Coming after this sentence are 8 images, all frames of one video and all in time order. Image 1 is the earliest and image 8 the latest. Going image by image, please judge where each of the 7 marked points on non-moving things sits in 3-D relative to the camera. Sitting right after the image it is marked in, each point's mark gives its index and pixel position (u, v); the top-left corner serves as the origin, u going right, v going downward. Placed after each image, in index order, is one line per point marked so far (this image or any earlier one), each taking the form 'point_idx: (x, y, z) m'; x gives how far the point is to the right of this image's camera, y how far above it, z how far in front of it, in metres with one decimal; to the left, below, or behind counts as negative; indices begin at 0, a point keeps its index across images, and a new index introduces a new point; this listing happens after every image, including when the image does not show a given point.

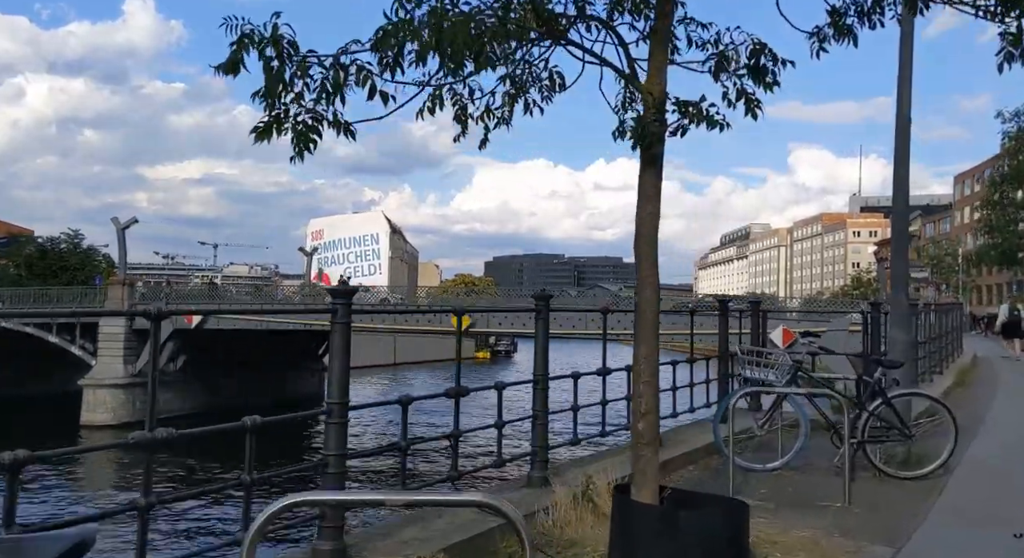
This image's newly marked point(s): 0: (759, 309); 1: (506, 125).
0: (+2.8, -0.3, +10.2) m
1: (0.0, +1.0, +5.9) m
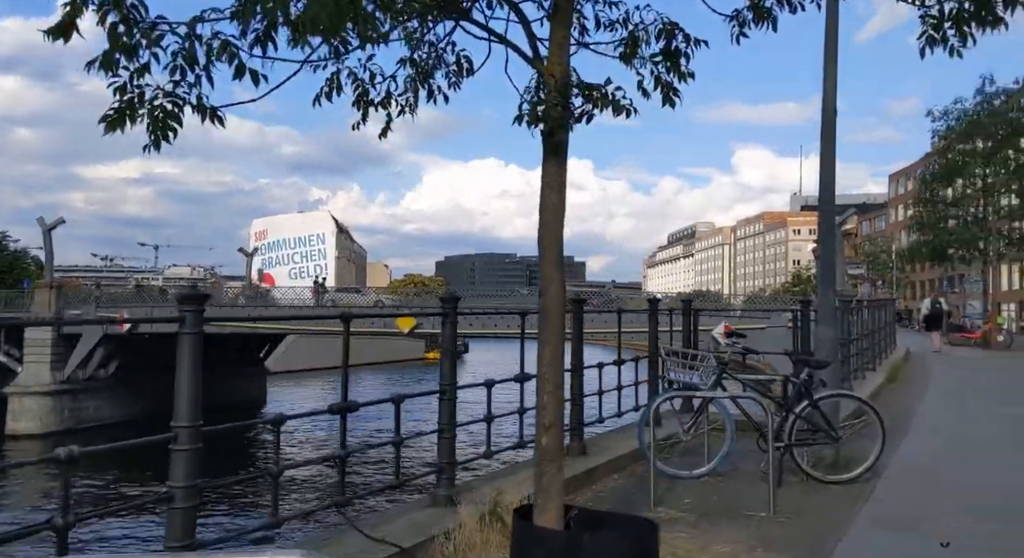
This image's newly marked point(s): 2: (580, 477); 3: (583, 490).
0: (+2.0, -0.3, +10.0) m
1: (-0.6, +1.0, +5.5) m
2: (+0.5, -1.4, +6.4) m
3: (+0.5, -1.5, +6.3) m
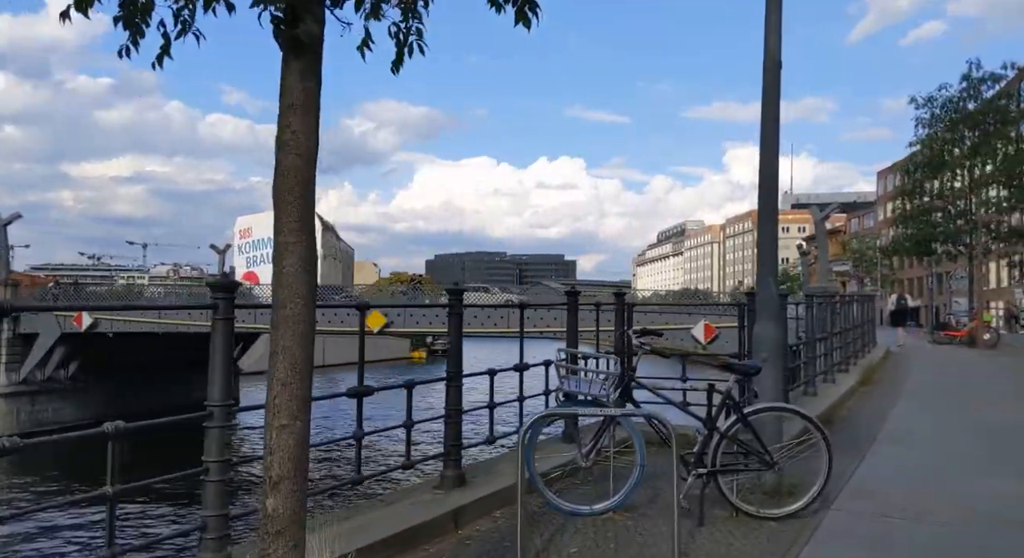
0: (+1.1, -0.2, +8.6) m
1: (-1.5, +1.1, +4.1) m
2: (-0.4, -1.3, +5.0) m
3: (-0.4, -1.4, +4.9) m
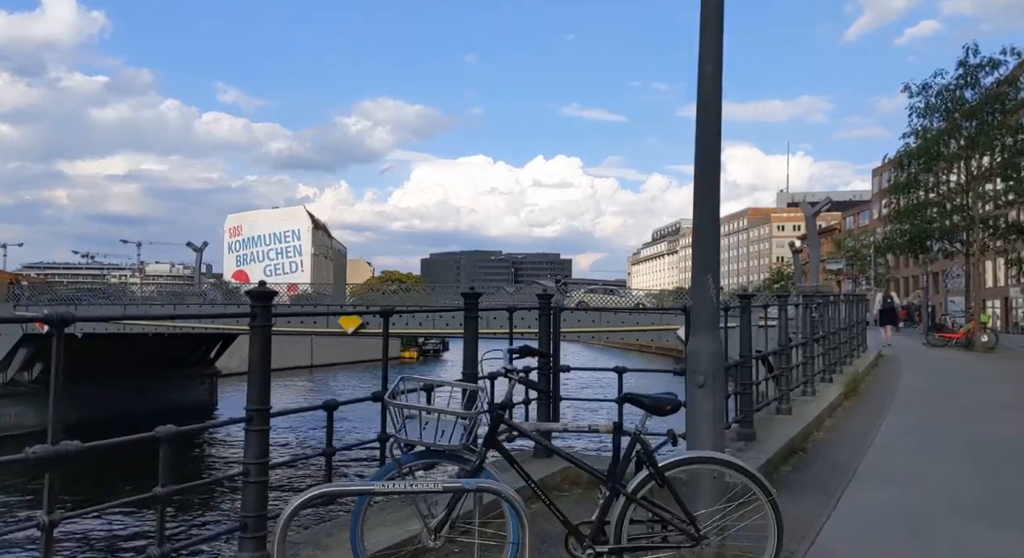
0: (+0.3, -0.2, +7.0) m
1: (-2.2, +1.1, +2.5) m
2: (-1.1, -1.3, +3.4) m
3: (-1.1, -1.4, +3.4) m
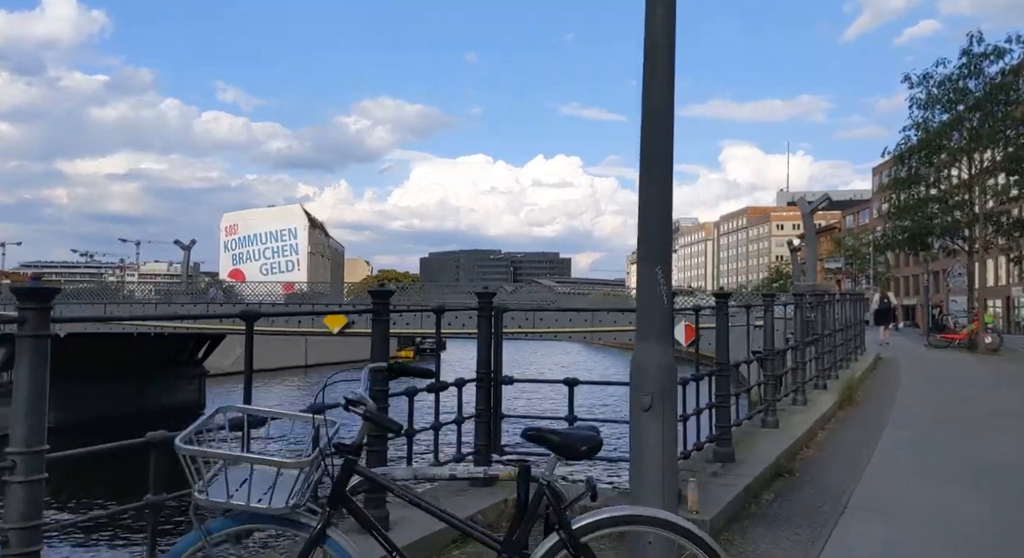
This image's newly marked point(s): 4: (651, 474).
0: (-0.1, -0.2, +6.0) m
1: (-2.7, +1.1, +1.5) m
2: (-1.6, -1.3, +2.4) m
3: (-1.6, -1.4, +2.3) m
4: (+0.6, -0.8, +3.9) m
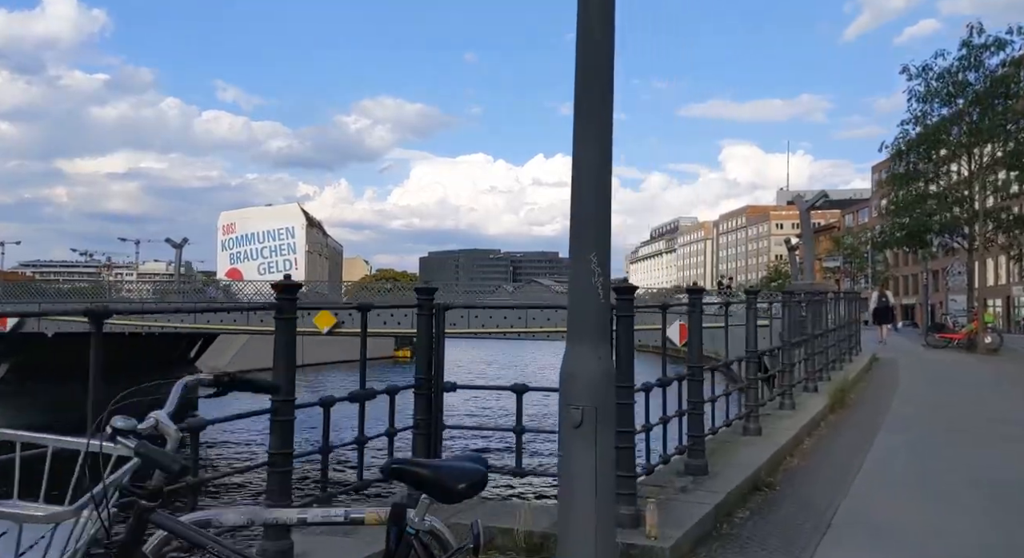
0: (-0.5, -0.2, +5.3) m
1: (-3.0, +1.2, +0.9) m
2: (-1.9, -1.3, +1.7) m
3: (-1.9, -1.3, +1.7) m
4: (+0.3, -0.8, +3.2) m
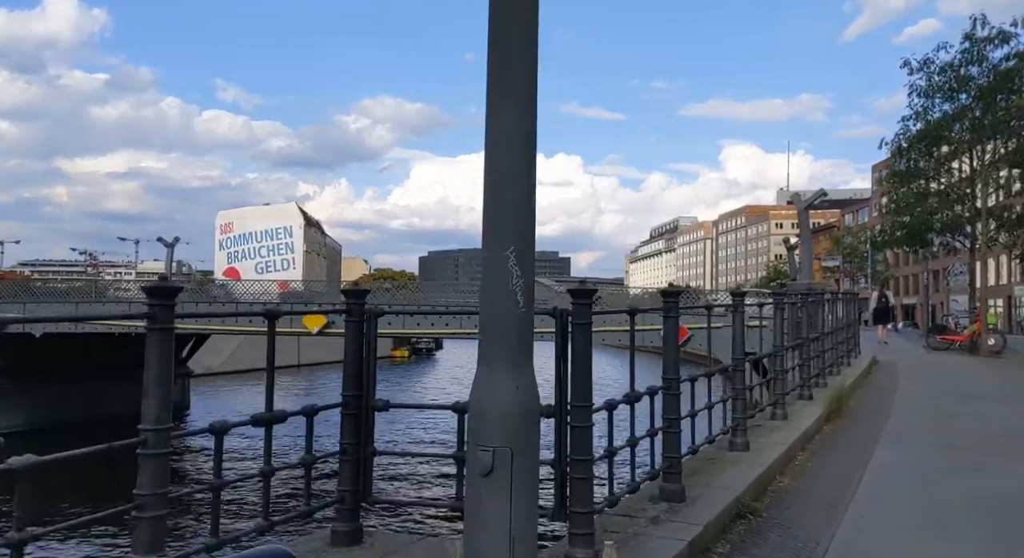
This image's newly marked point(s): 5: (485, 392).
0: (-0.8, -0.2, +4.6) m
1: (-3.3, +1.2, +0.2) m
2: (-2.2, -1.3, +1.0) m
3: (-2.2, -1.3, +1.0) m
4: (0.0, -0.8, +2.5) m
5: (-0.1, -0.3, +2.5) m
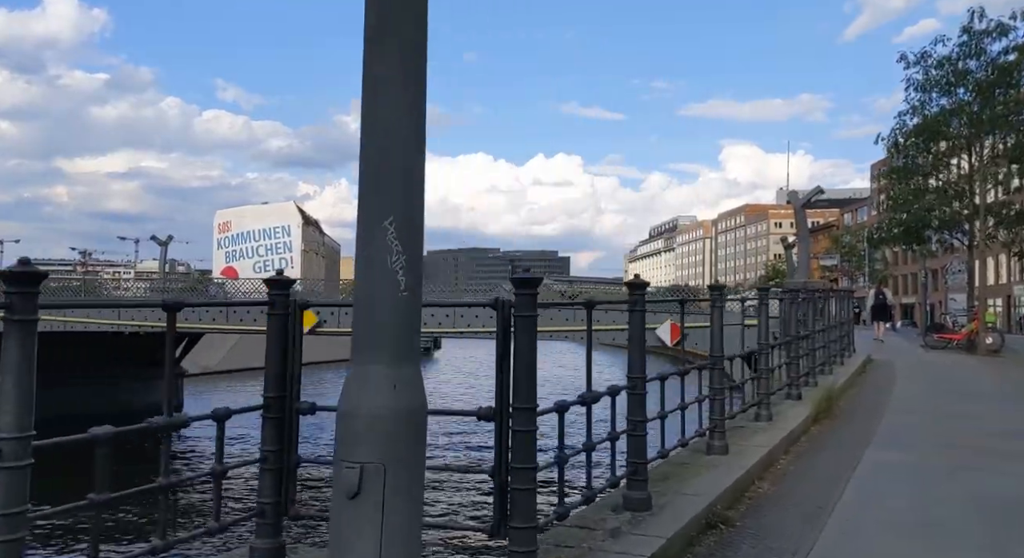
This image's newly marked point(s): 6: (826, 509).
0: (-1.1, -0.1, +4.2) m
1: (-3.6, +1.2, -0.3) m
2: (-2.5, -1.2, +0.6) m
3: (-2.5, -1.3, +0.5) m
4: (-0.3, -0.7, +2.1) m
5: (-0.3, -0.2, +2.1) m
6: (+2.1, -1.5, +6.0) m
